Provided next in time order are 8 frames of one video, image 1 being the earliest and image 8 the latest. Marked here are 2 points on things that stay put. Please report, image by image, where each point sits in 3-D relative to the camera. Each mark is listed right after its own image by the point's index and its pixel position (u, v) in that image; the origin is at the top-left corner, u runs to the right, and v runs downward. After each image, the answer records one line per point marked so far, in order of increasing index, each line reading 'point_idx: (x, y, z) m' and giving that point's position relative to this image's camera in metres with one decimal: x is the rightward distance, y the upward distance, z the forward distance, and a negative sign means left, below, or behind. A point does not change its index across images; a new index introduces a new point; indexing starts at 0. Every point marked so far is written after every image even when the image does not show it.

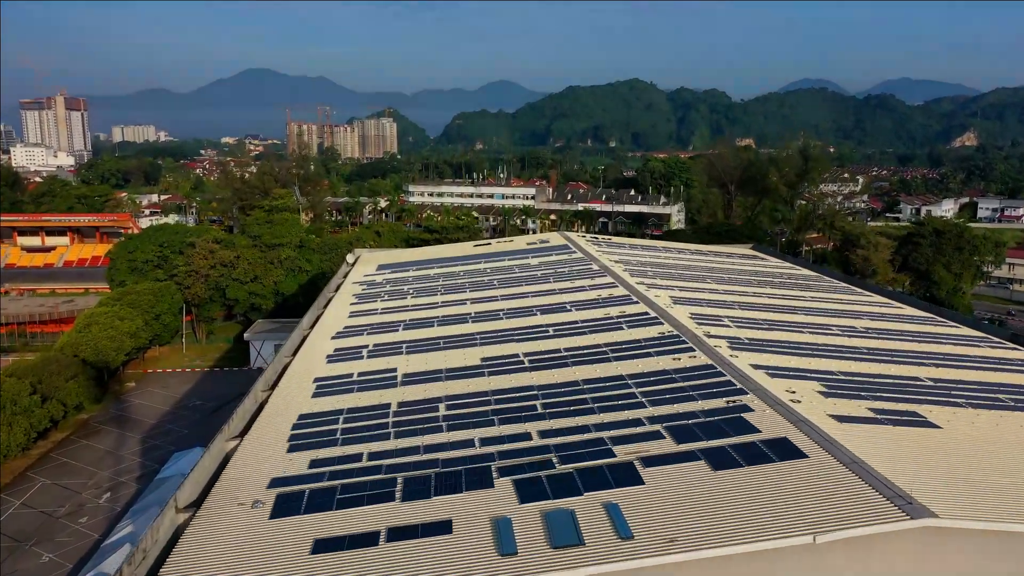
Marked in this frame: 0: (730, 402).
0: (+4.2, -2.2, +15.5) m
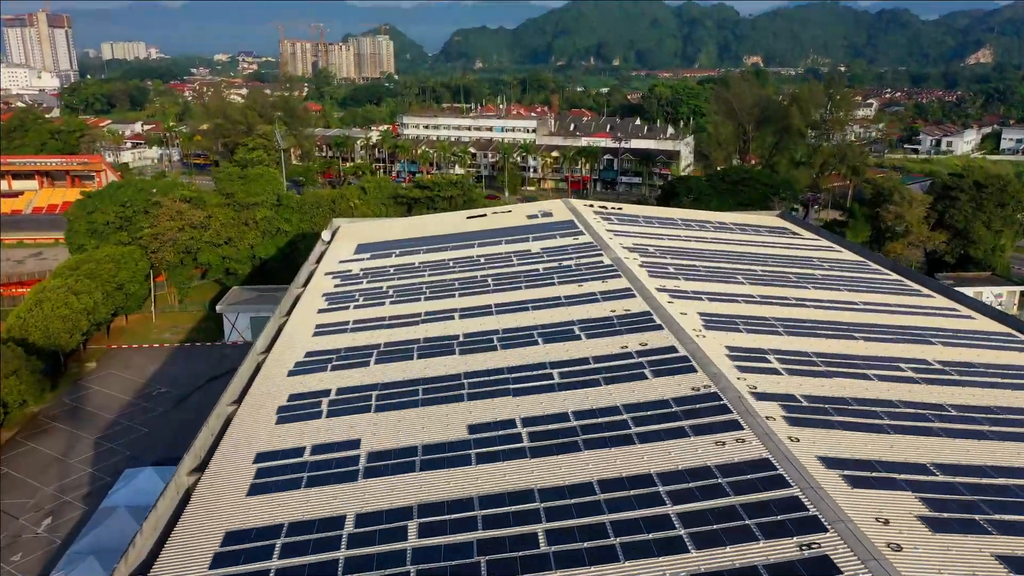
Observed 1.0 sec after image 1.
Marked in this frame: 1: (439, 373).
0: (+4.1, -3.7, +11.3) m
1: (-1.8, -2.0, +19.1) m
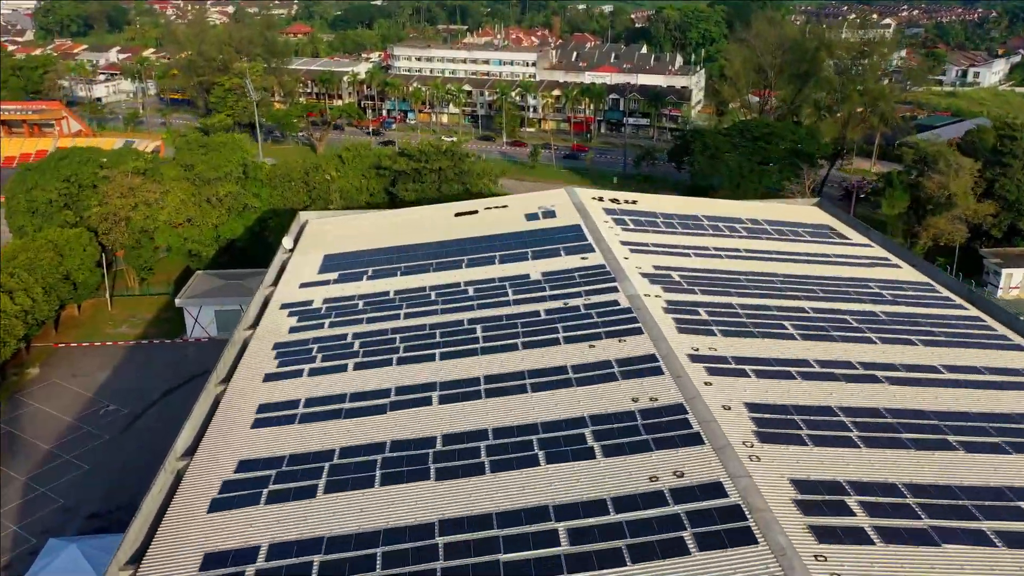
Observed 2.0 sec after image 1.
0: (+4.0, -6.5, +6.8) m
1: (-1.9, -4.0, +14.3) m
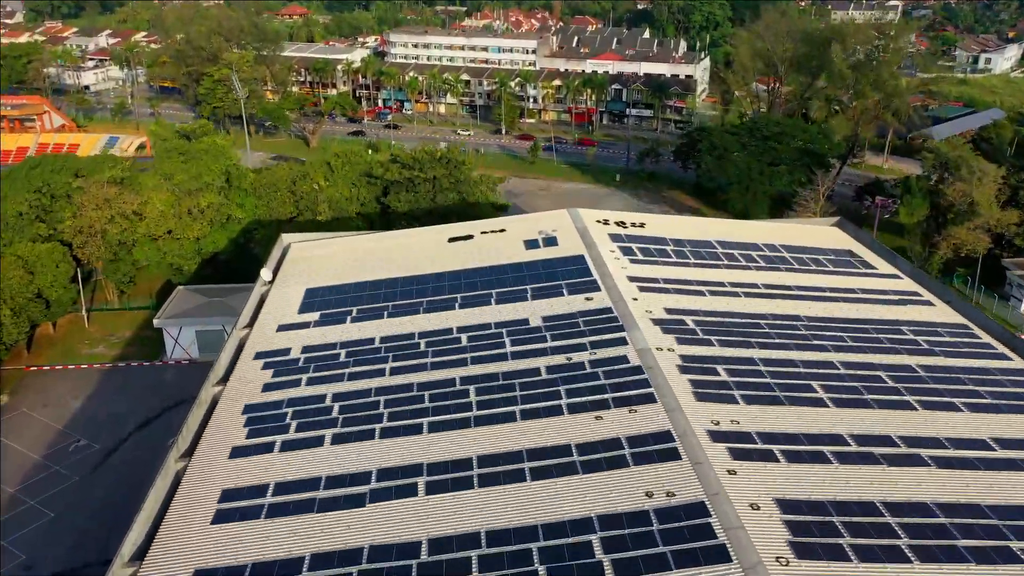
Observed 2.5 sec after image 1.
0: (+3.9, -8.2, +4.7) m
1: (-2.0, -5.6, +12.2) m
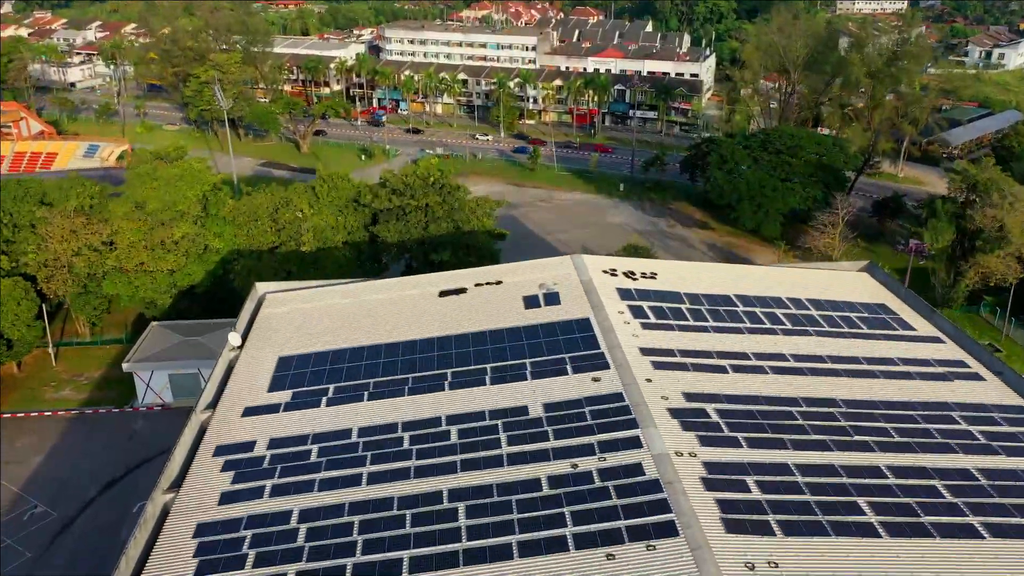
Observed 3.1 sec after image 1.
0: (+3.9, -10.5, +2.1) m
1: (-2.0, -7.8, +9.6) m
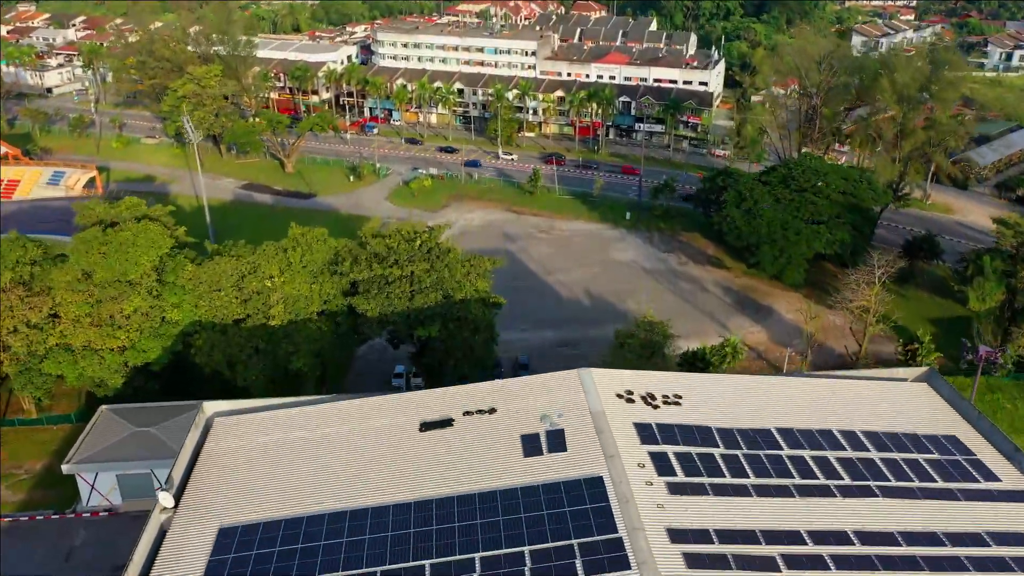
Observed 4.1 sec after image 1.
0: (+3.8, -14.5, -2.1) m
1: (-2.1, -11.6, +5.3) m
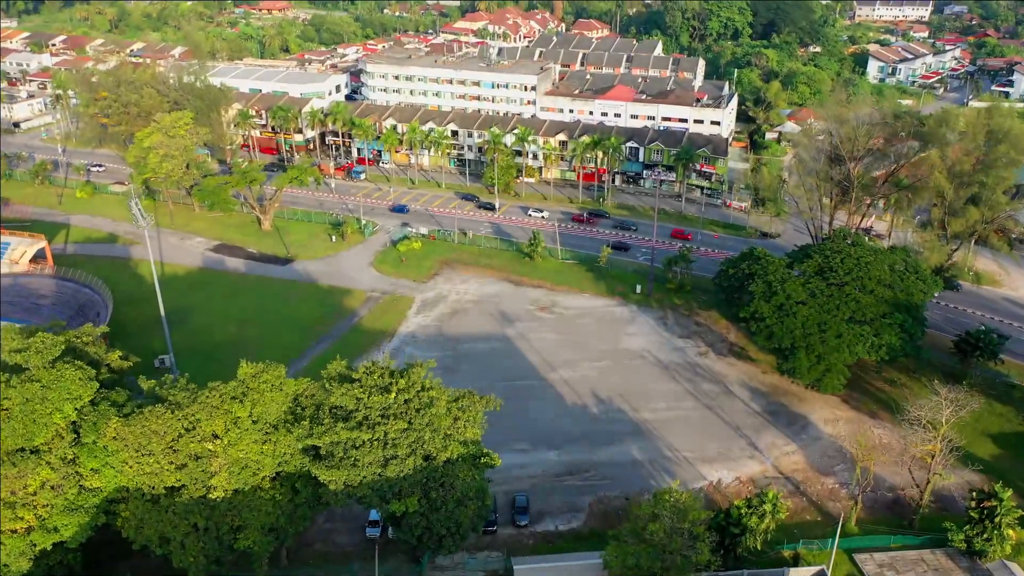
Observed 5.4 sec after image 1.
0: (+3.7, -20.0, -8.2) m
1: (-2.3, -17.2, -0.8) m
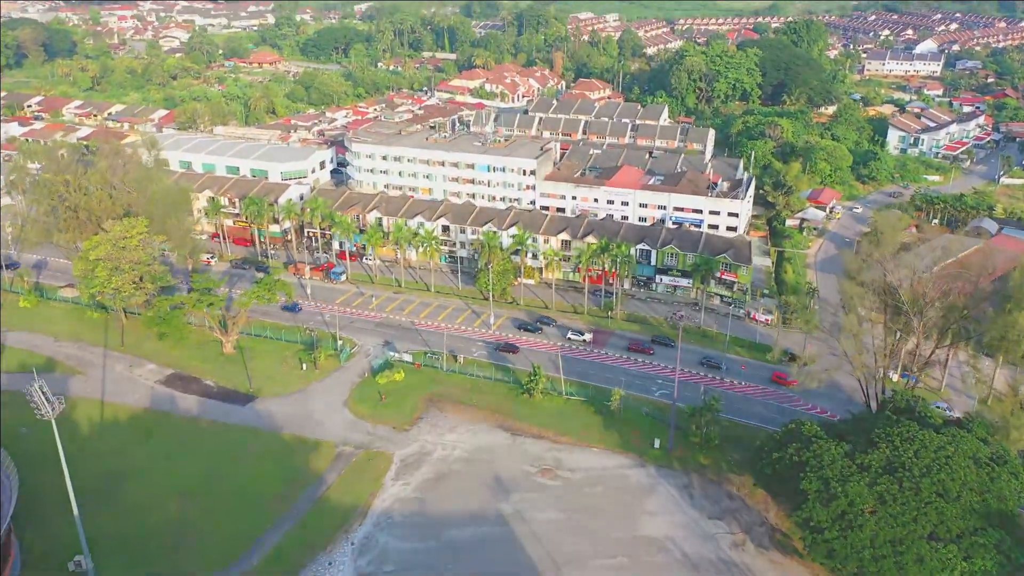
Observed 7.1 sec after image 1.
0: (+3.5, -26.6, -17.2) m
1: (-2.4, -24.0, -9.7) m
